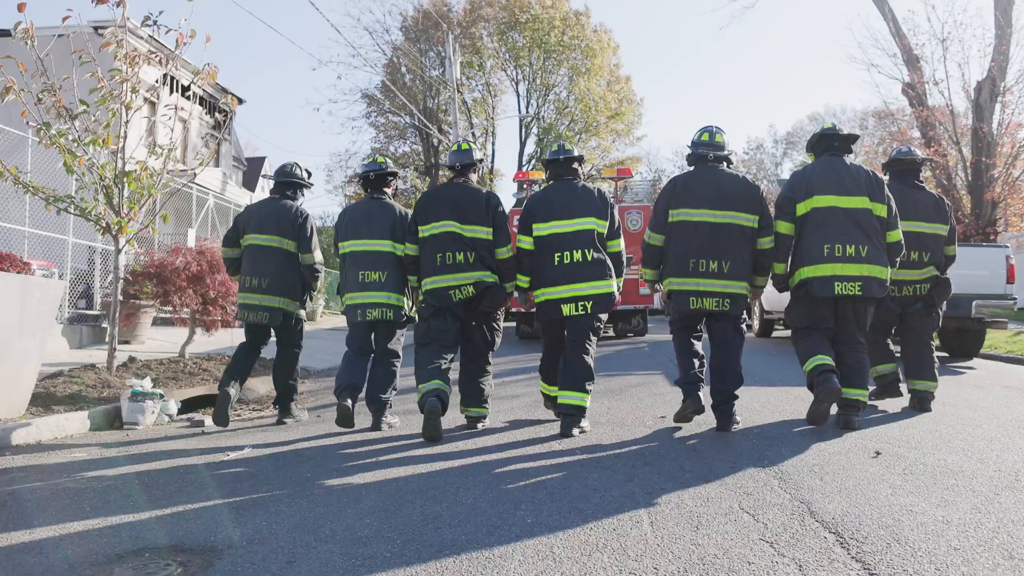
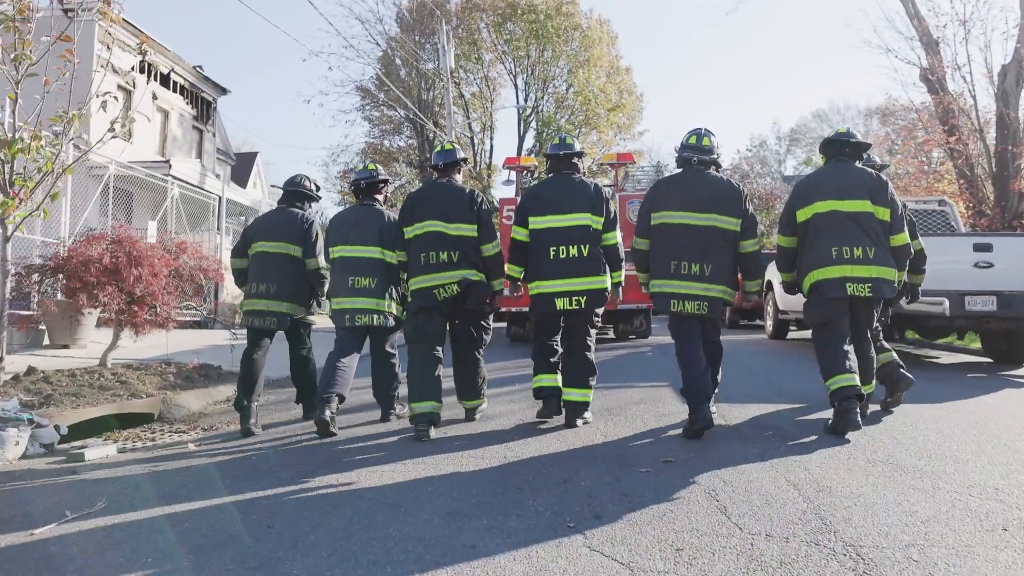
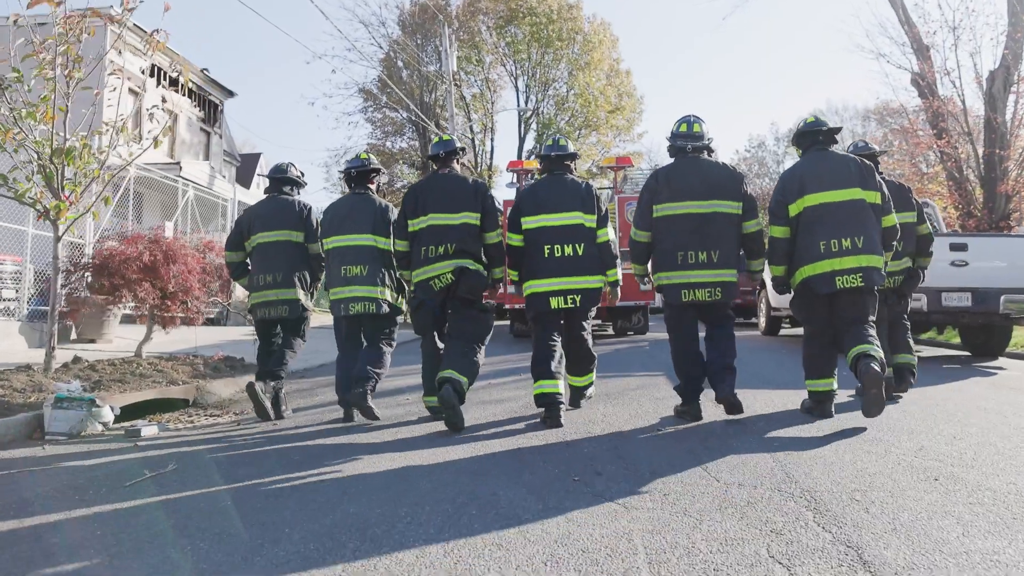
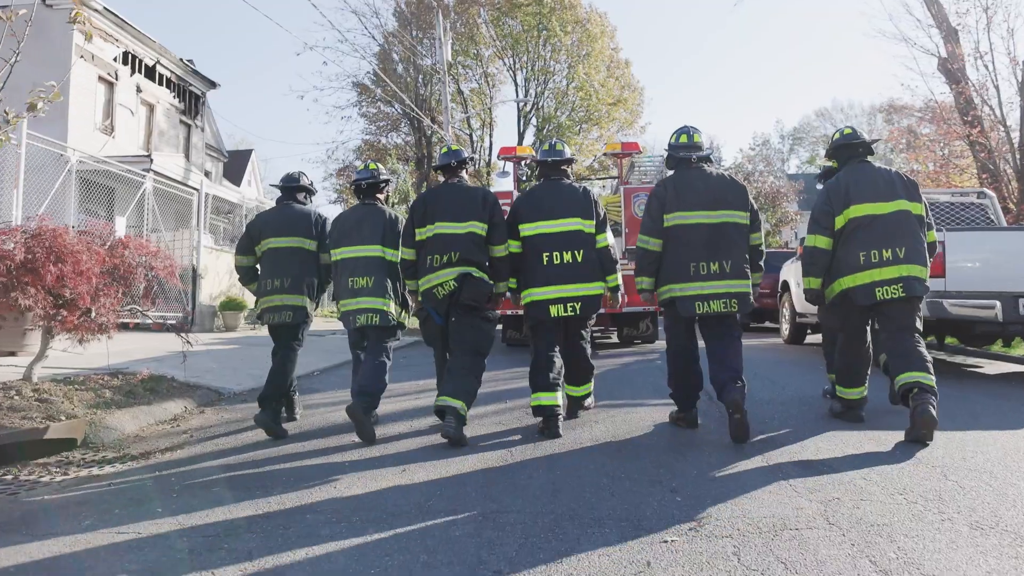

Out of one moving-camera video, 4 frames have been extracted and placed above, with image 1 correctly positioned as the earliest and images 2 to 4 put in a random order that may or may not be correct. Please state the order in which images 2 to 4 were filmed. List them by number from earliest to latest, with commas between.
3, 2, 4
